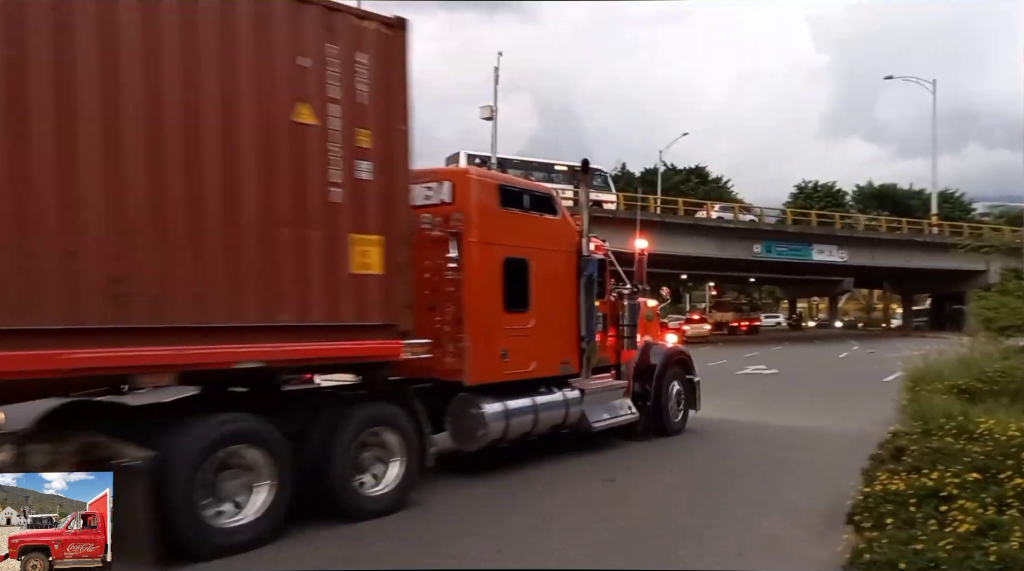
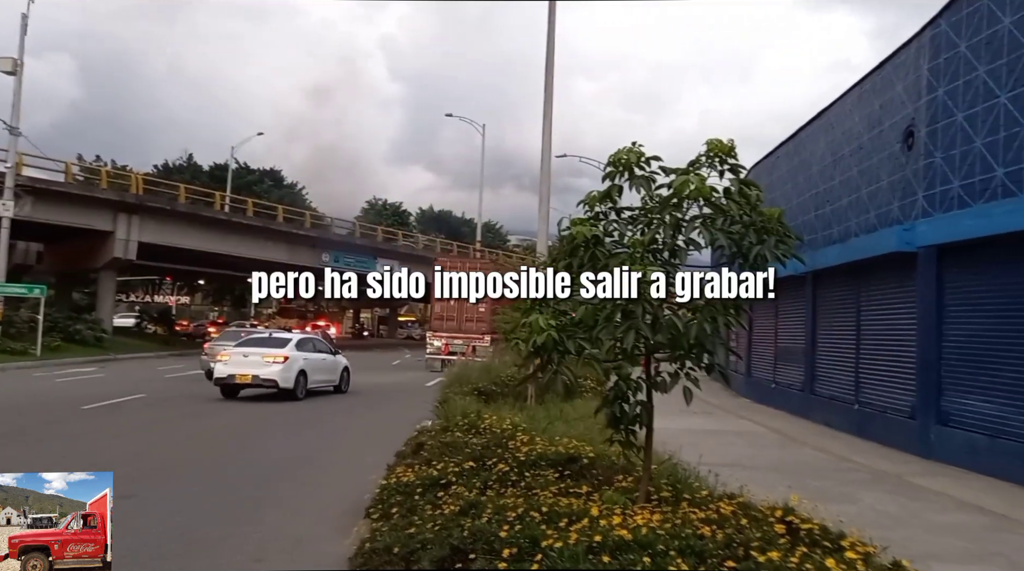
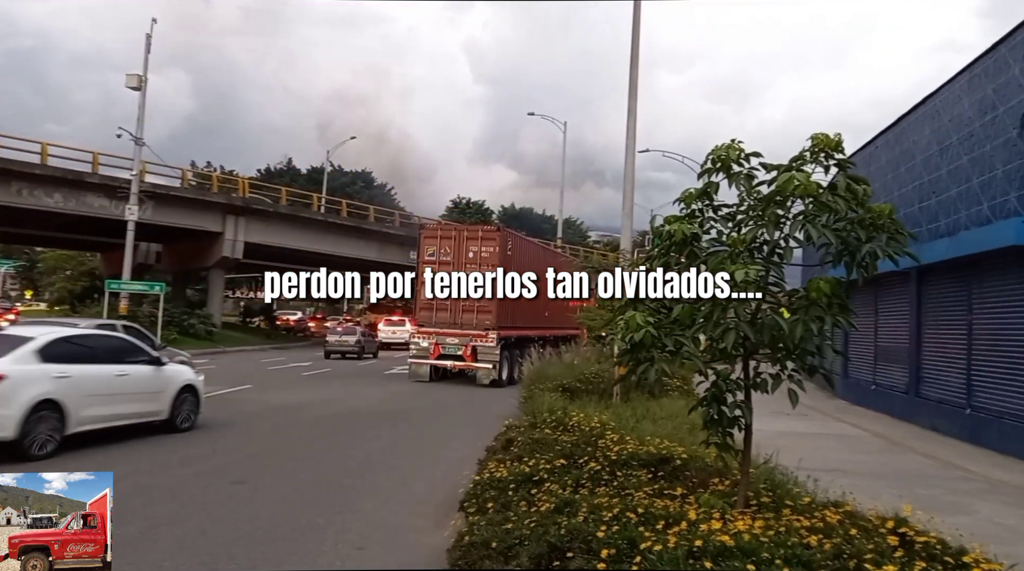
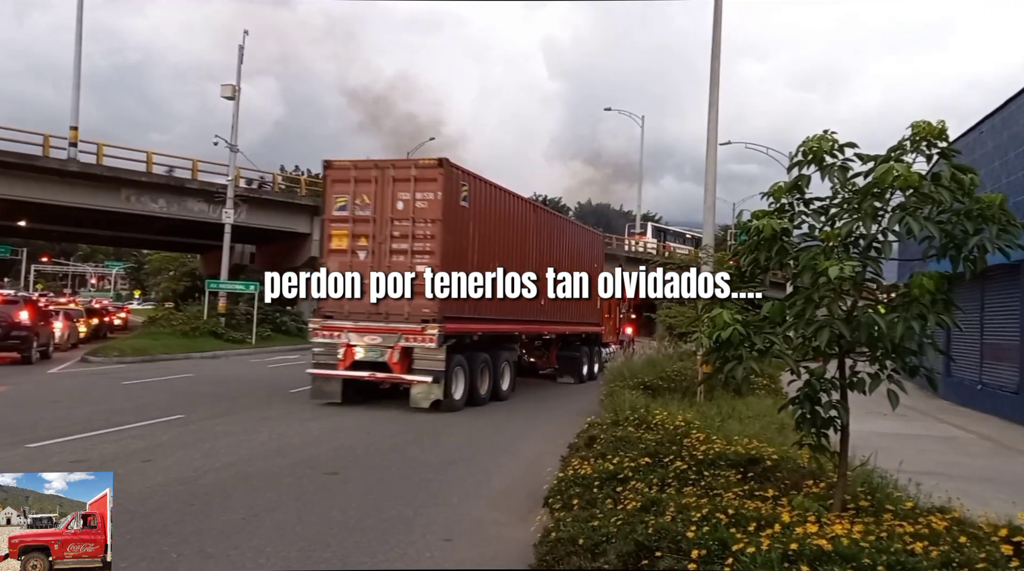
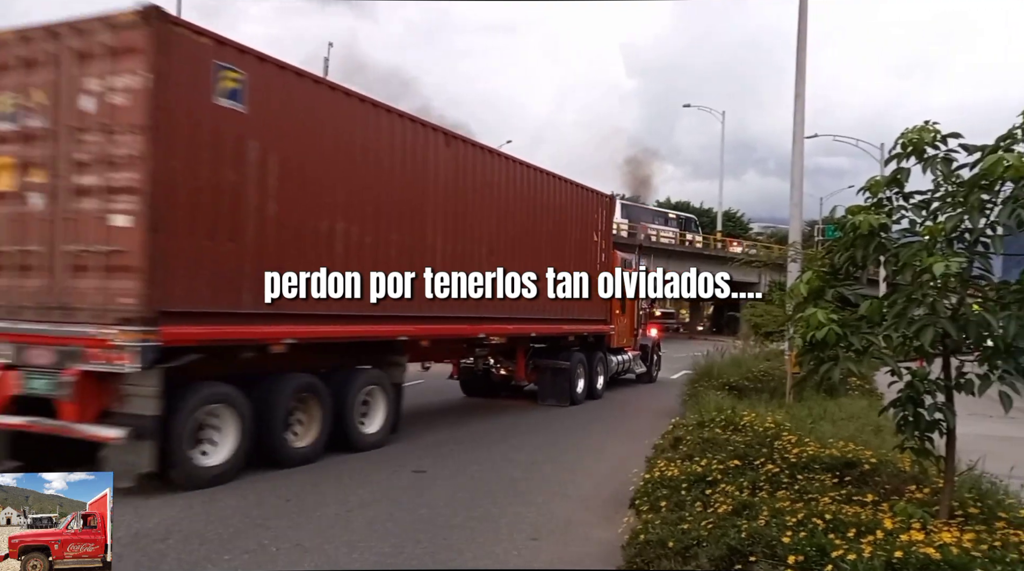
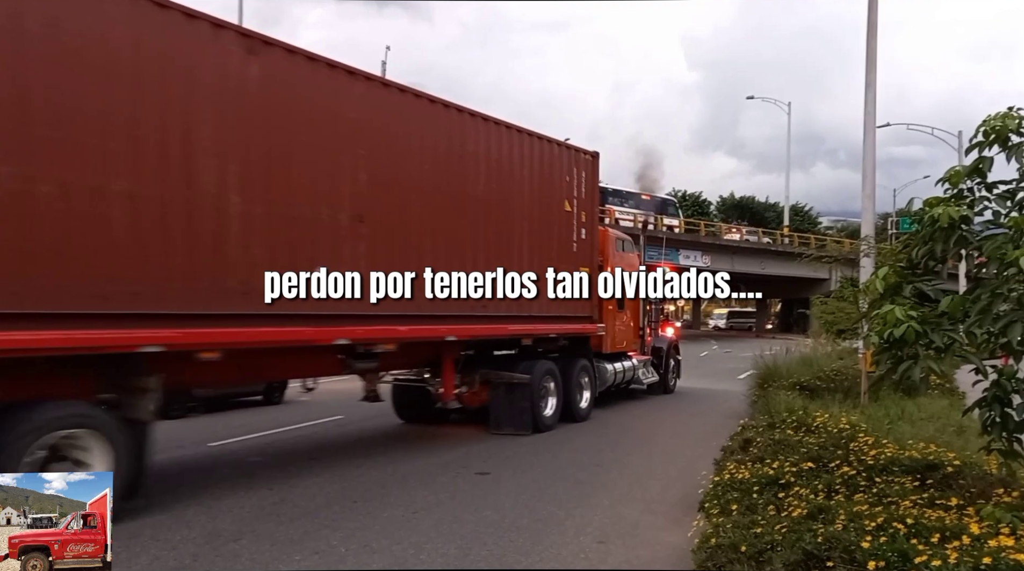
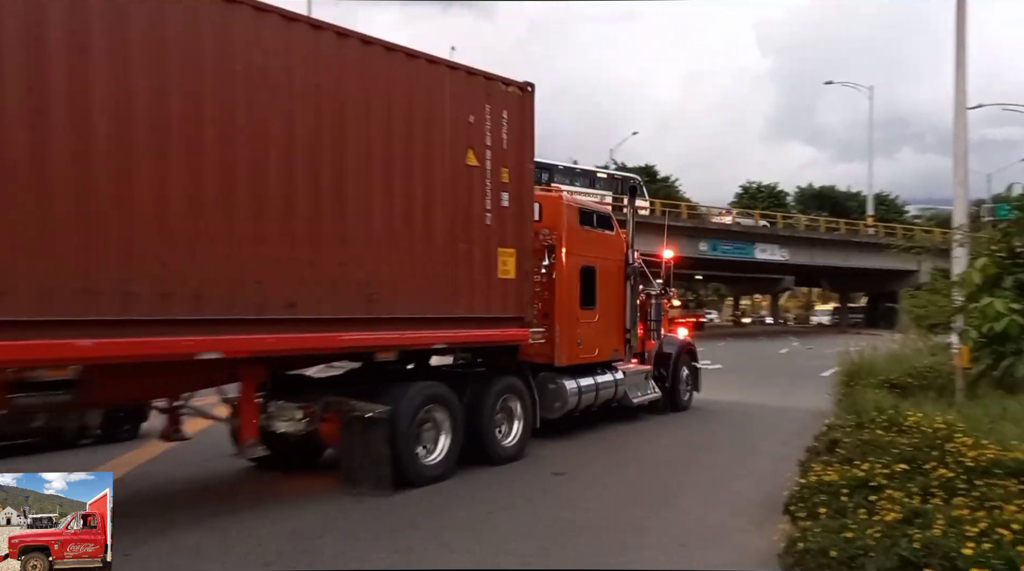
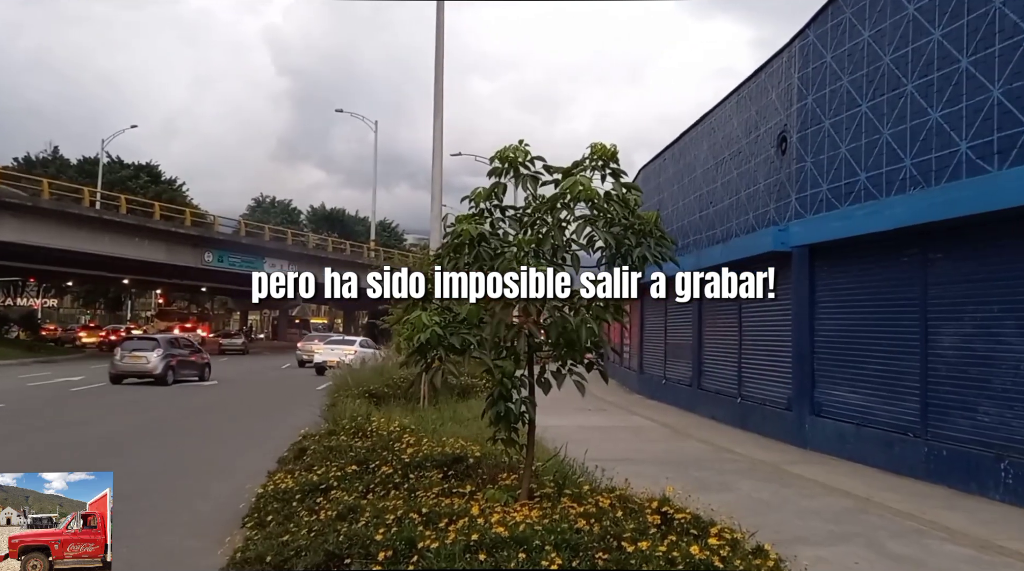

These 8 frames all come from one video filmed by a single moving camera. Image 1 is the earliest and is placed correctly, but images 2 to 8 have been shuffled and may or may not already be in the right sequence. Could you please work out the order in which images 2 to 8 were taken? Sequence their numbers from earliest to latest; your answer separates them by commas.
7, 6, 5, 4, 3, 2, 8
